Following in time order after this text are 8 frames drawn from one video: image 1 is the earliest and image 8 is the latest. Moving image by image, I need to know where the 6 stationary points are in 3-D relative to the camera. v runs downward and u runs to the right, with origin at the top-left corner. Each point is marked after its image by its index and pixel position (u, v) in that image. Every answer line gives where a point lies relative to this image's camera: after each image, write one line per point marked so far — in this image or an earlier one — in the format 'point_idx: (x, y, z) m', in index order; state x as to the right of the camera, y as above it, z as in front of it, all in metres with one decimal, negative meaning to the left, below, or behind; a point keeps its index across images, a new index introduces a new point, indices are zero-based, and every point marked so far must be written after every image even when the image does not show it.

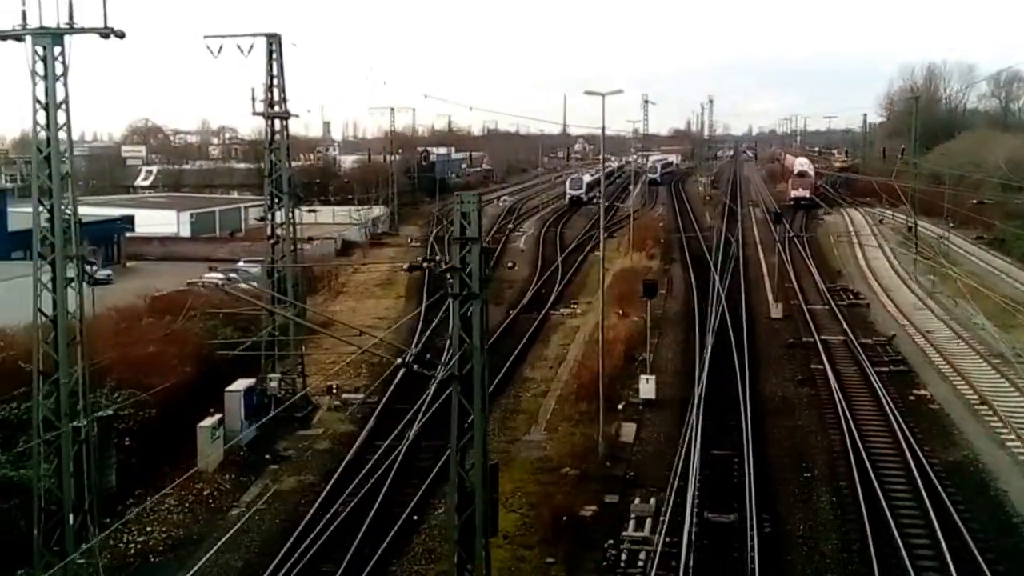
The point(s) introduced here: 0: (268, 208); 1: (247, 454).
0: (-4.2, +1.4, +16.6) m
1: (-3.6, -2.3, +13.5) m
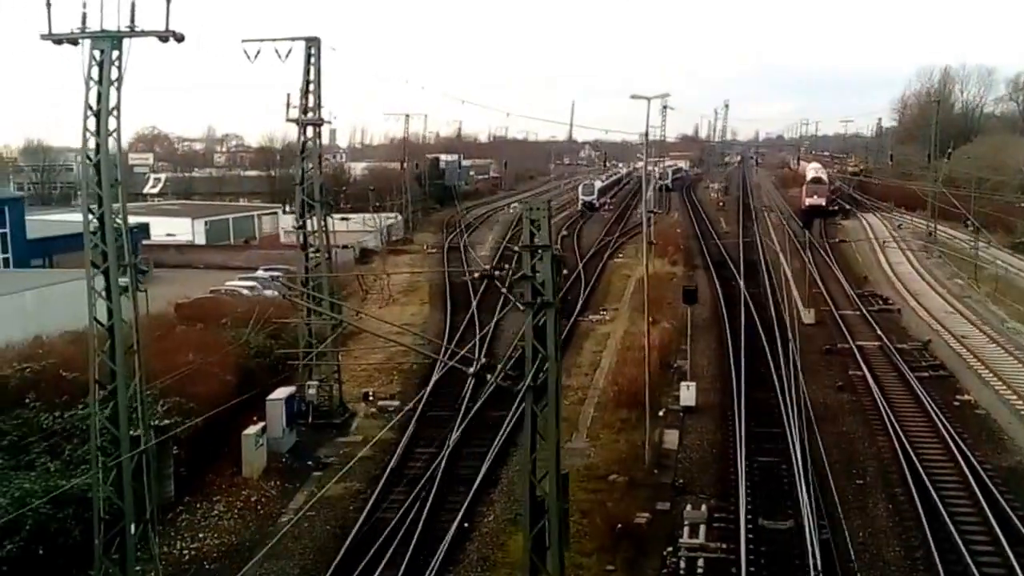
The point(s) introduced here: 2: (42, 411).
0: (-3.6, +1.3, +16.6) m
1: (-3.0, -2.4, +13.4) m
2: (-6.1, -1.6, +13.0) m
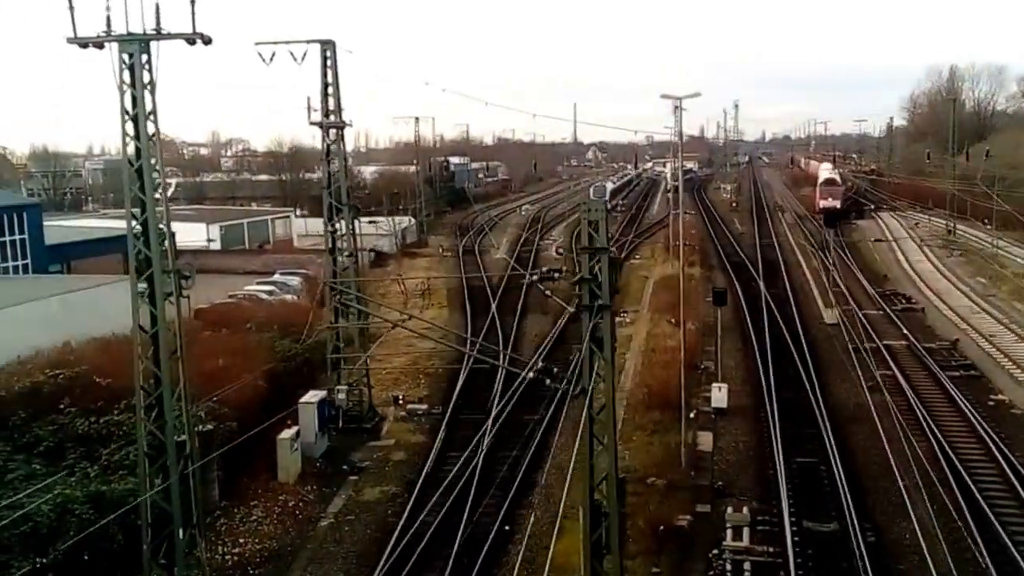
0: (-3.1, +1.2, +16.6) m
1: (-2.6, -2.4, +13.4) m
2: (-5.7, -1.7, +13.0) m
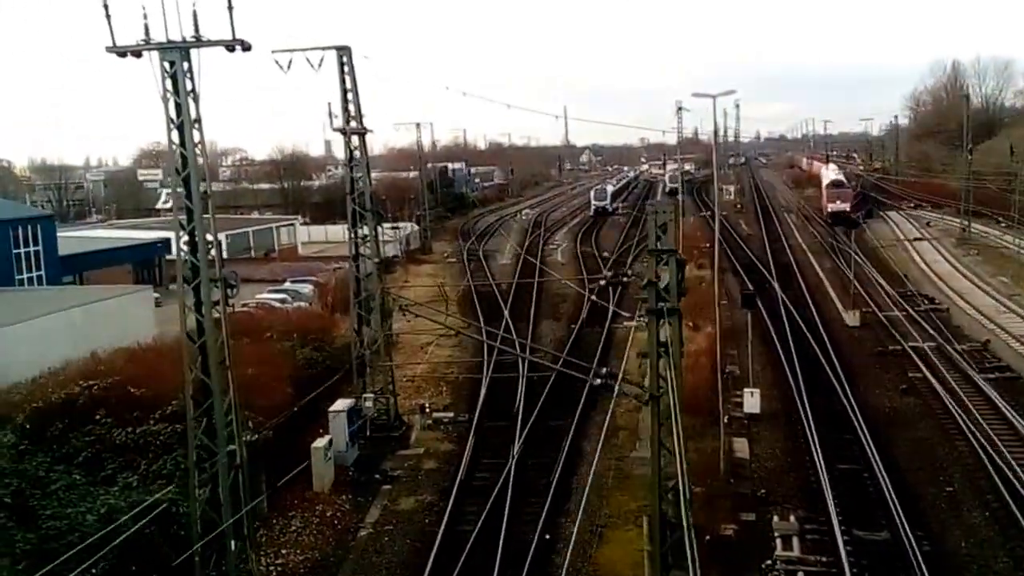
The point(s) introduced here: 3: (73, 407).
0: (-2.7, +1.1, +16.4) m
1: (-2.1, -2.5, +13.2) m
2: (-5.2, -1.8, +12.9) m
3: (-5.9, -1.6, +13.3) m
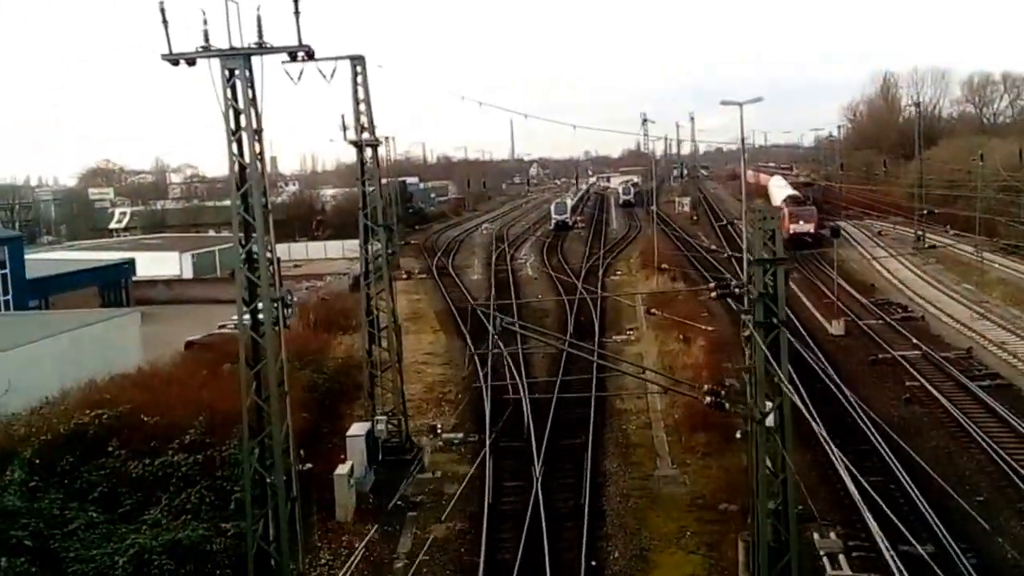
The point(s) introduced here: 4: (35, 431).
0: (-2.5, +0.7, +16.3) m
1: (-1.8, -2.8, +13.0) m
2: (-4.9, -2.2, +12.6) m
3: (-5.6, -2.0, +13.0) m
4: (-6.3, -1.9, +13.0) m
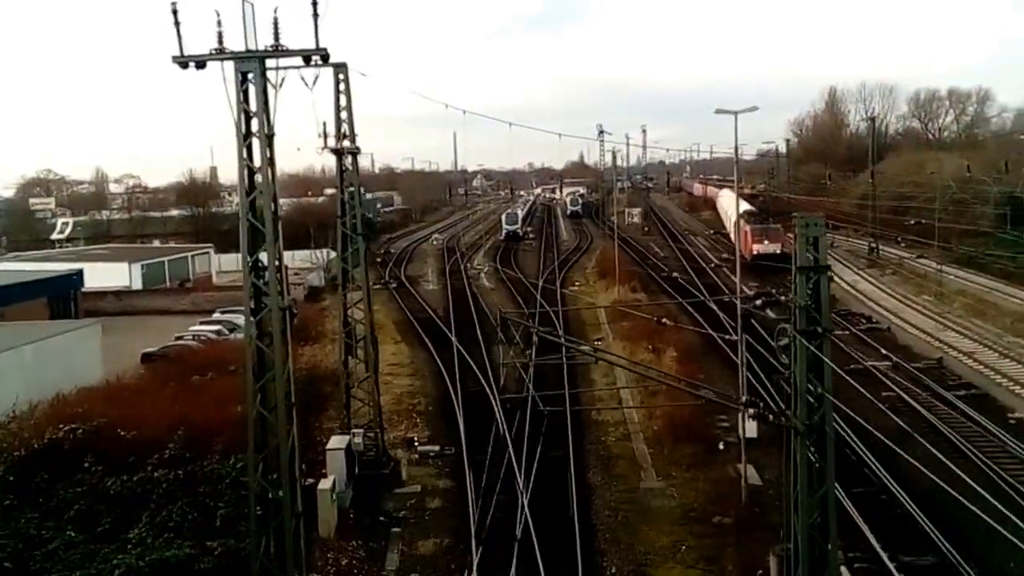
0: (-2.8, +0.6, +15.9) m
1: (-1.9, -3.0, +12.7) m
2: (-5.0, -2.3, +12.1) m
3: (-5.8, -2.1, +12.4) m
4: (-6.5, -2.0, +12.5) m
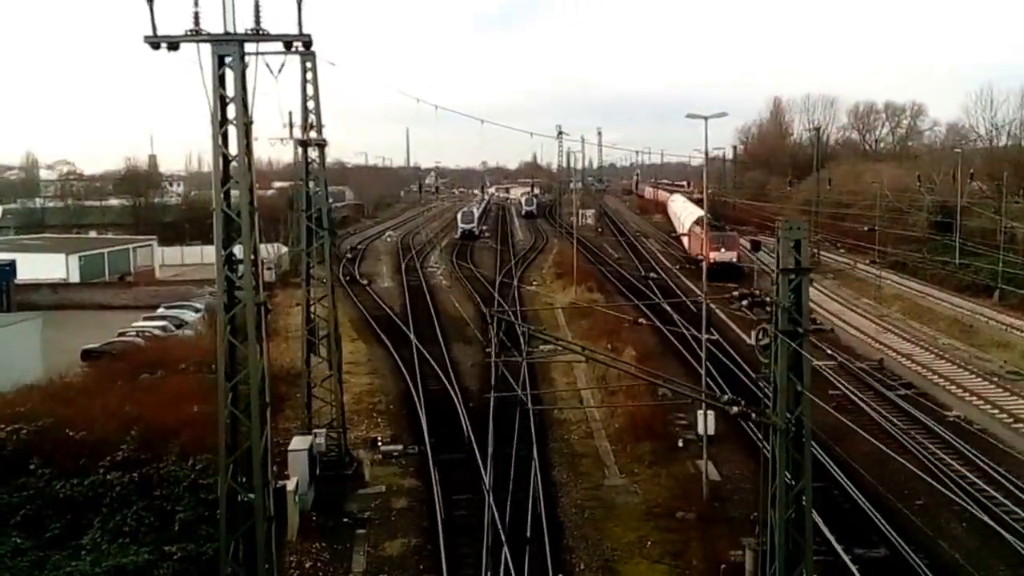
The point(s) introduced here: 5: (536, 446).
0: (-3.4, +0.6, +15.8) m
1: (-2.4, -2.9, +12.6) m
2: (-5.4, -2.3, +11.9) m
3: (-6.2, -2.1, +12.2) m
4: (-6.9, -2.0, +12.2) m
5: (+0.5, -2.7, +16.8) m
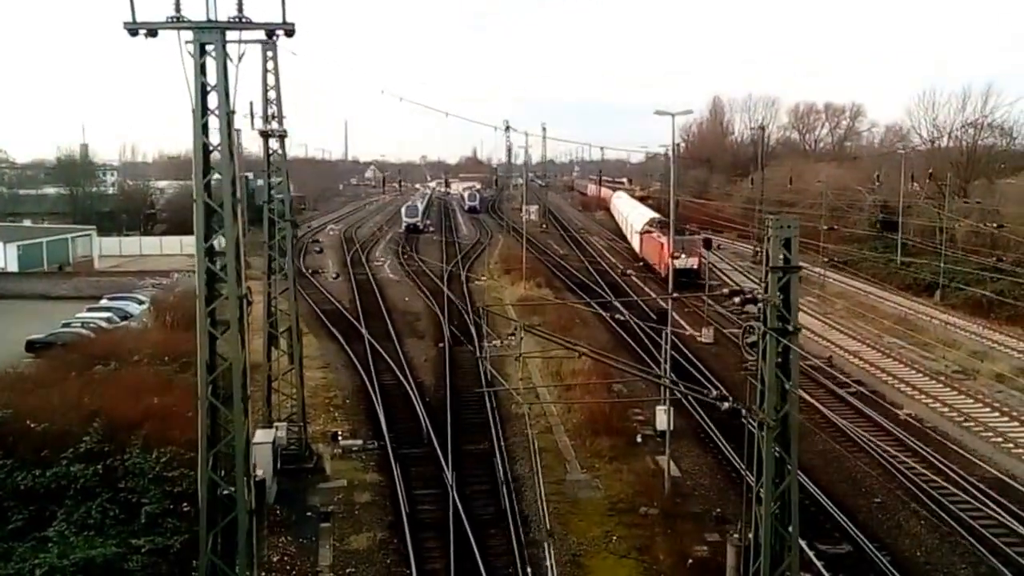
0: (-3.9, +0.7, +15.7) m
1: (-2.8, -2.9, +12.5) m
2: (-5.9, -2.2, +11.7) m
3: (-6.6, -2.0, +11.9) m
4: (-7.3, -1.9, +11.9) m
5: (-0.2, -2.6, +16.9) m
